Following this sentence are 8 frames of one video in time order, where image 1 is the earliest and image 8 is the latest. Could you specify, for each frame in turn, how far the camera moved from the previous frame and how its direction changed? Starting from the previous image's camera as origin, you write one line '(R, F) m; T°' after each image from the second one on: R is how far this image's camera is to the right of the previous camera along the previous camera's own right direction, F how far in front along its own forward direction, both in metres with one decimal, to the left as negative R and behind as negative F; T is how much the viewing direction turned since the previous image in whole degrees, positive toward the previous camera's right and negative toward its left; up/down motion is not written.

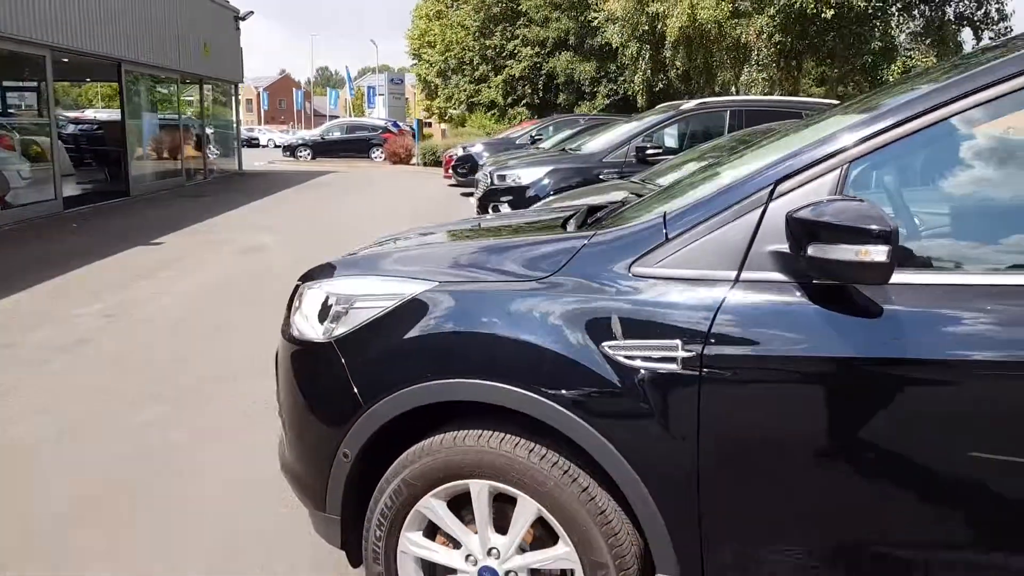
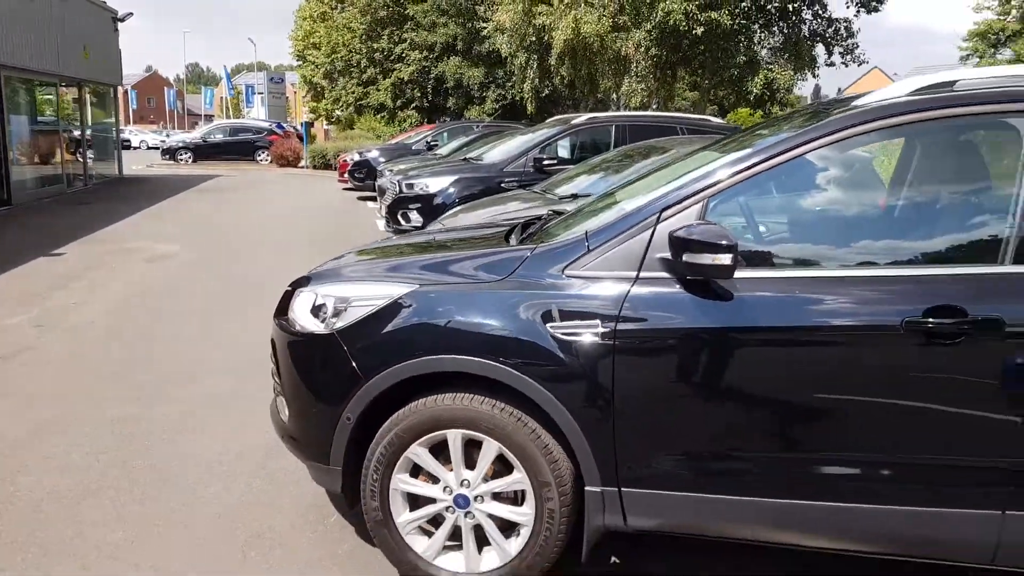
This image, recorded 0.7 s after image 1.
(-0.2, -0.7) m; +8°
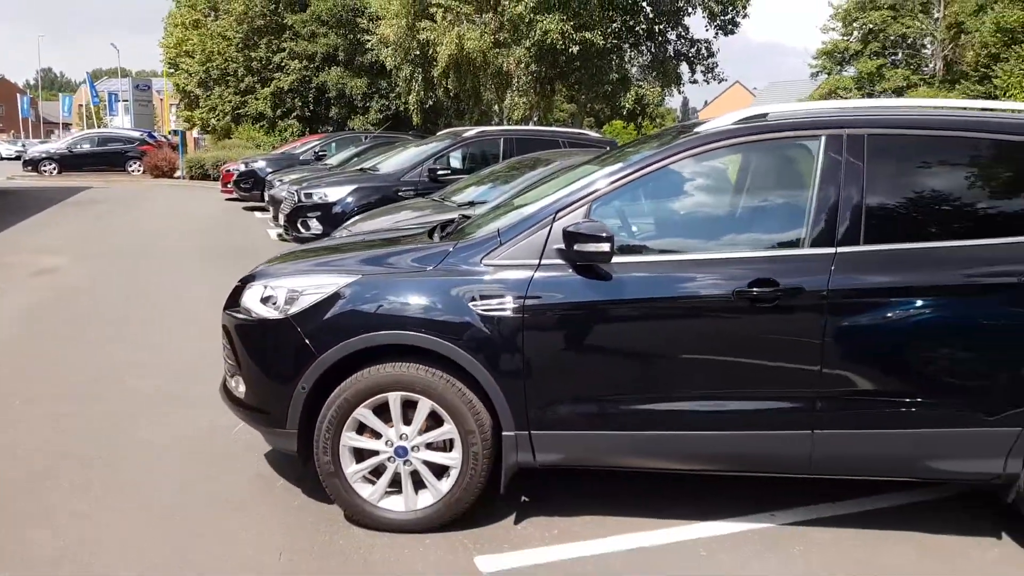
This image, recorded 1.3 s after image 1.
(-0.2, -0.6) m; +8°
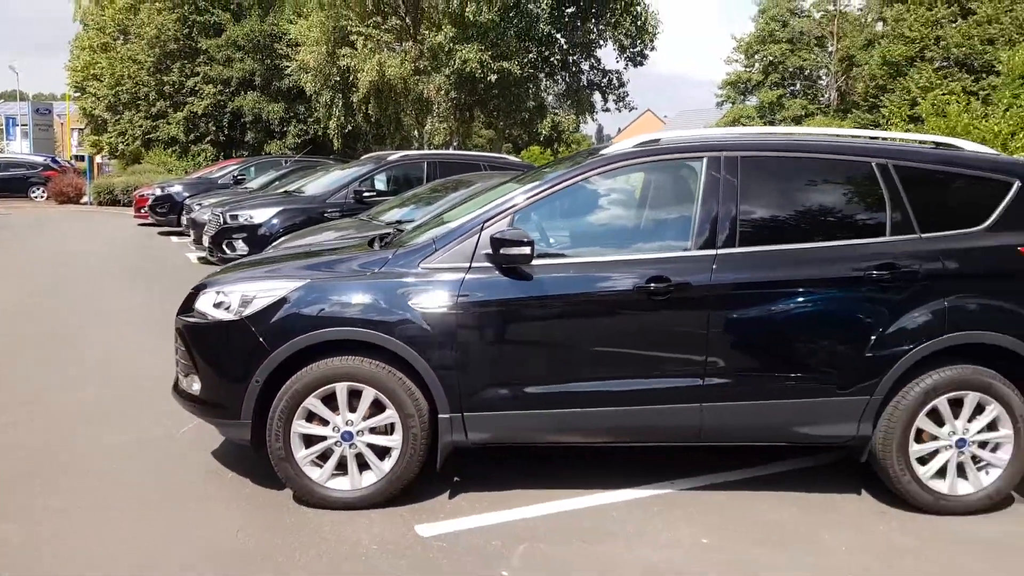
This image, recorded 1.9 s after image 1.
(-0.1, -0.4) m; +6°
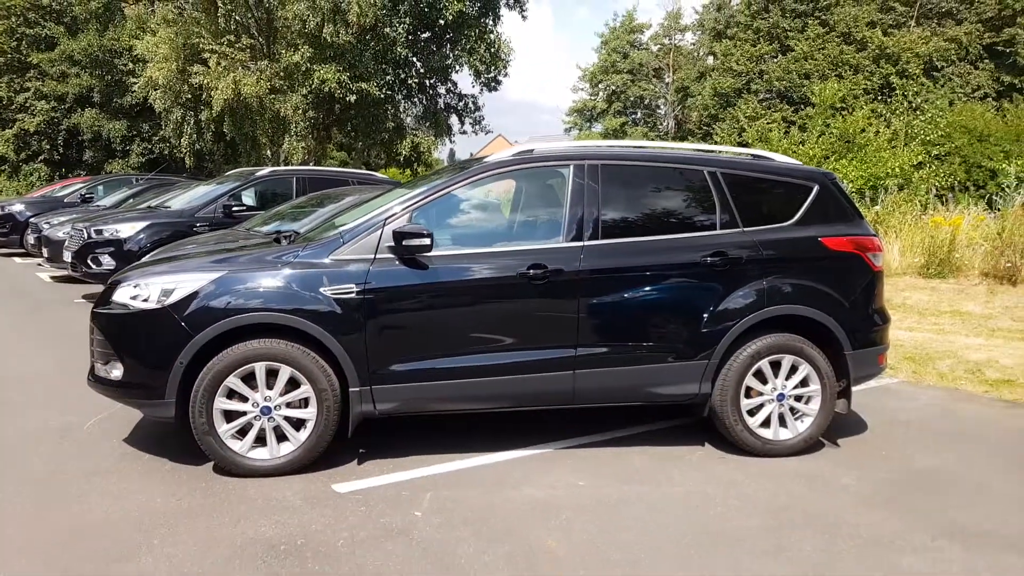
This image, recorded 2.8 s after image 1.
(-0.2, -0.5) m; +10°
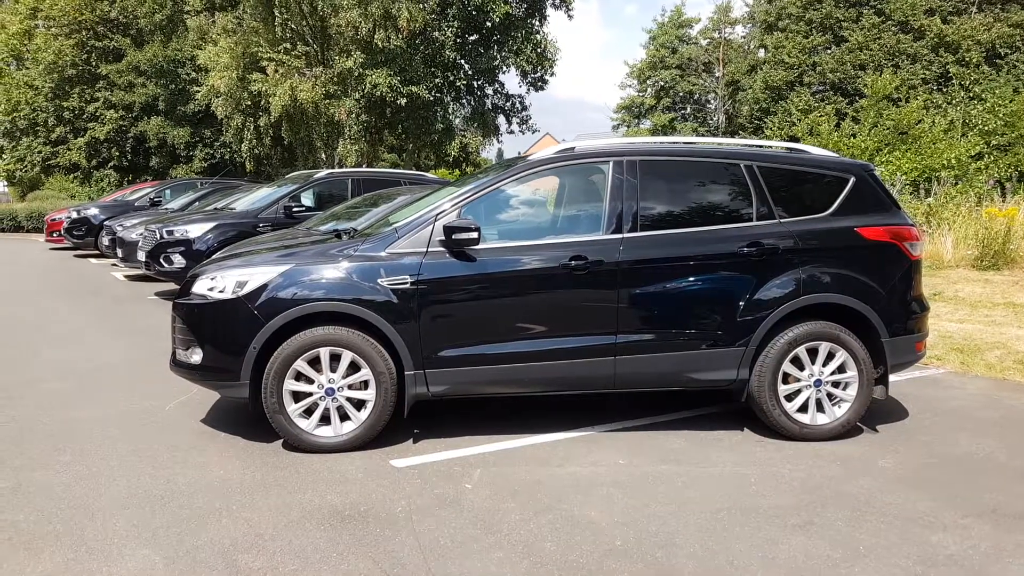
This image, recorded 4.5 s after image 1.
(0.0, -0.3) m; -4°
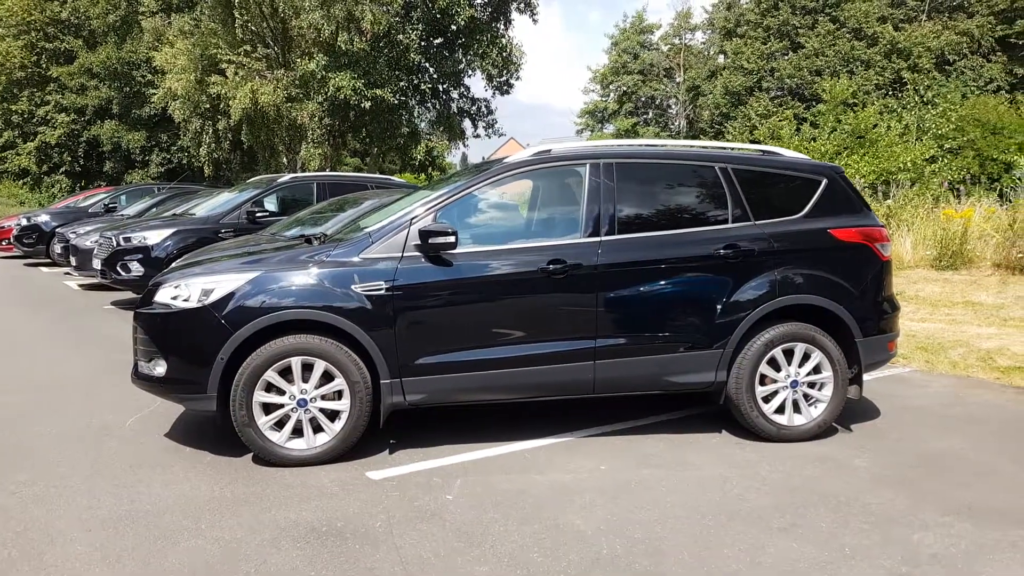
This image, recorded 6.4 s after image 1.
(-0.1, +0.1) m; +3°
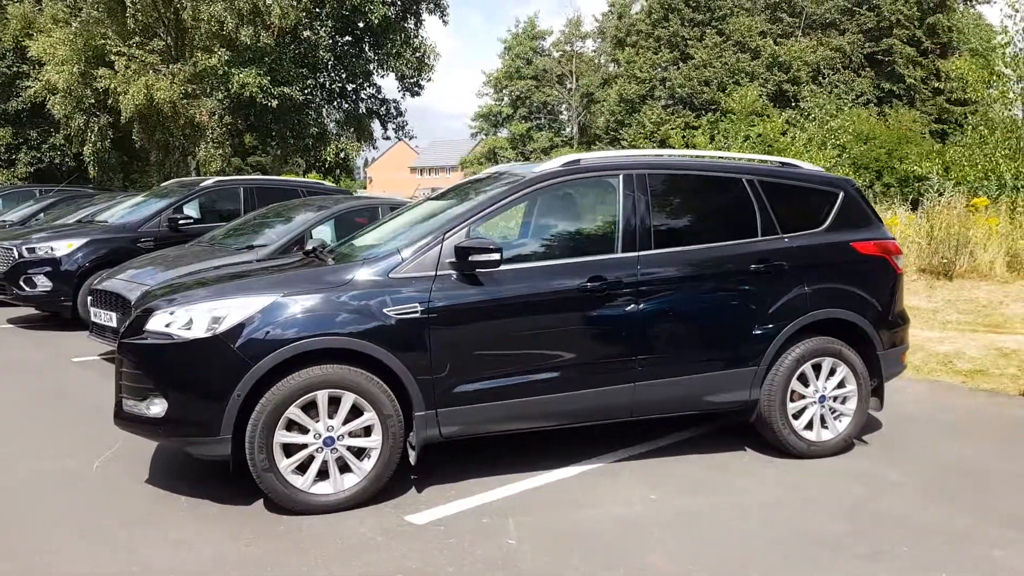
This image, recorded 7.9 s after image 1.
(-0.7, +0.4) m; +8°
